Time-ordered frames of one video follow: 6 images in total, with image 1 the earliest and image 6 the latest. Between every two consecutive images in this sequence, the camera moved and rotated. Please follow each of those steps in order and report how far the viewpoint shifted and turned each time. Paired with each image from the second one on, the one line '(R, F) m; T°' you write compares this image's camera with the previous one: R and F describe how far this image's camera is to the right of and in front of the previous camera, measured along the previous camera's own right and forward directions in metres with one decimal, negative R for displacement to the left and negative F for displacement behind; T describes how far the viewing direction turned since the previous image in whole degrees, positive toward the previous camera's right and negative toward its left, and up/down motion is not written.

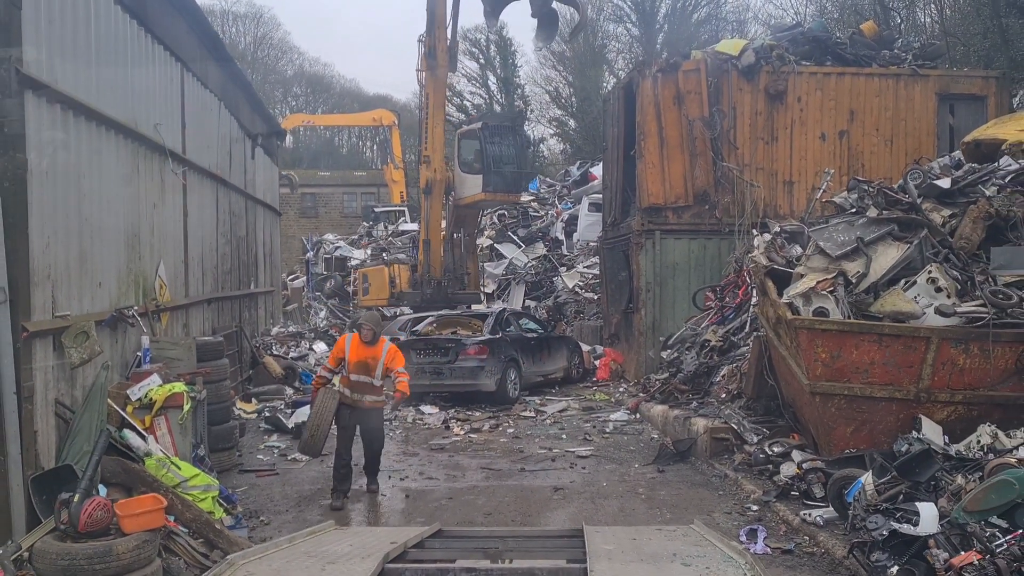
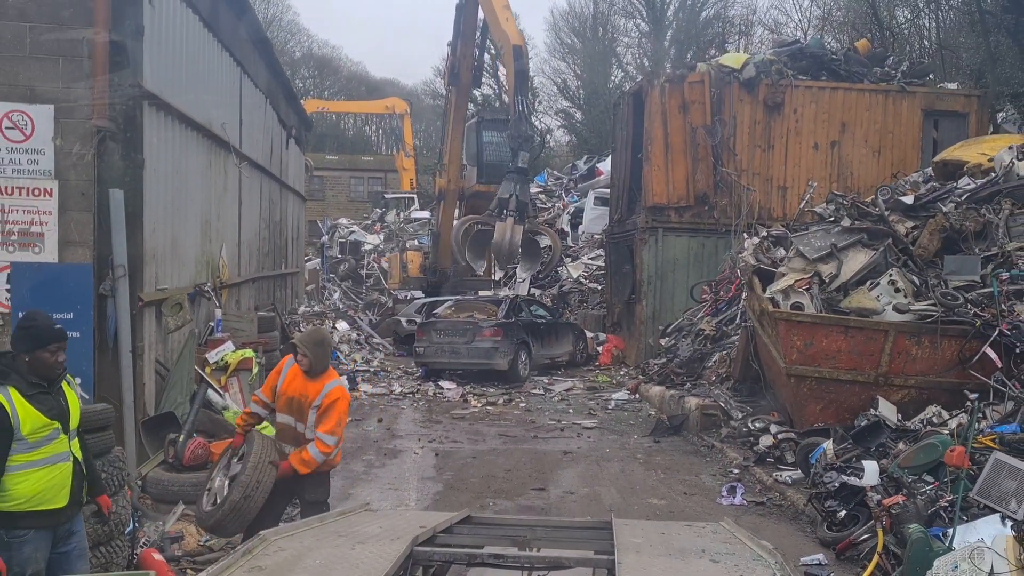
(-0.2, -1.2) m; 0°
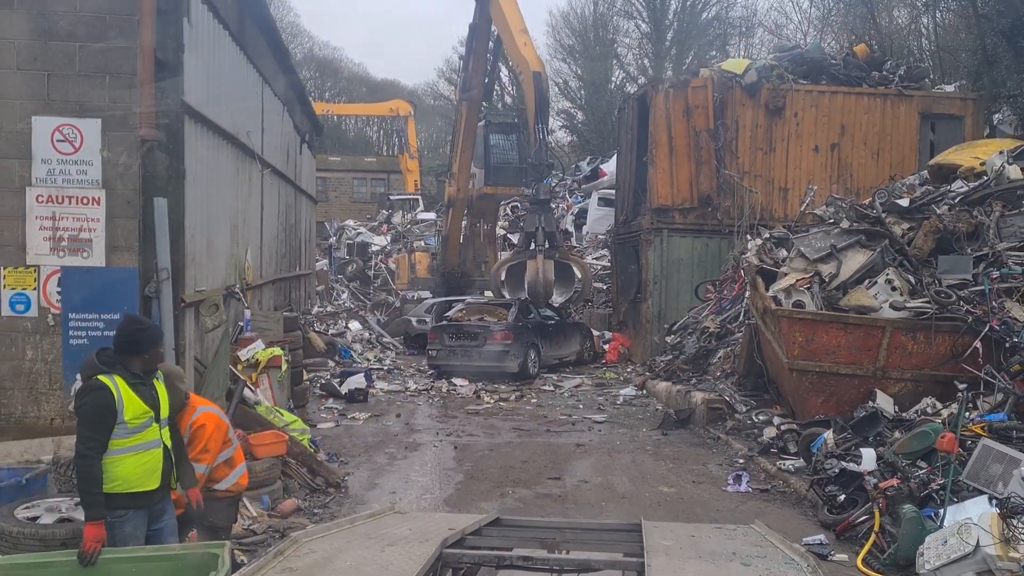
(-0.2, -0.4) m; 0°
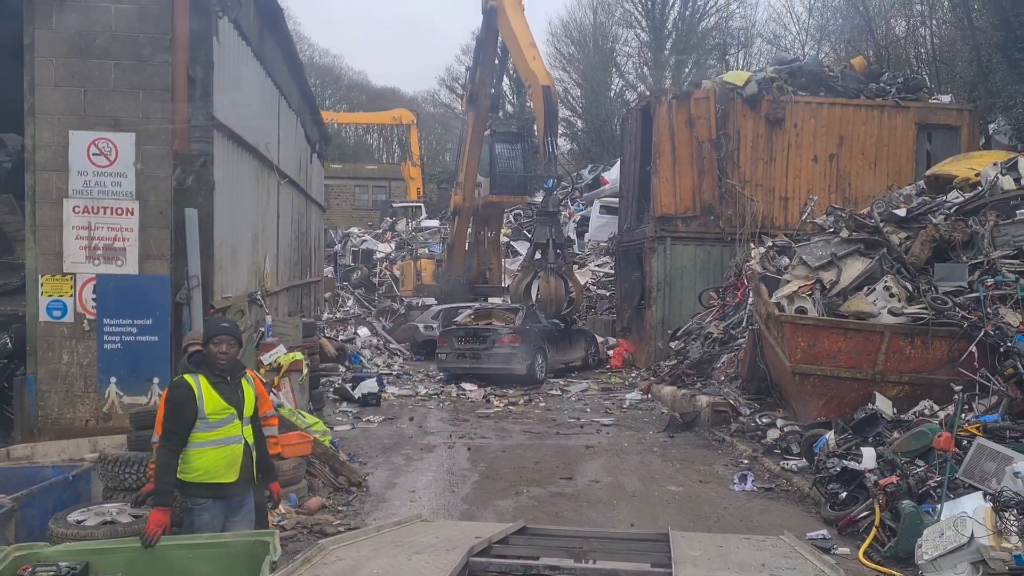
(-0.1, -0.3) m; 0°
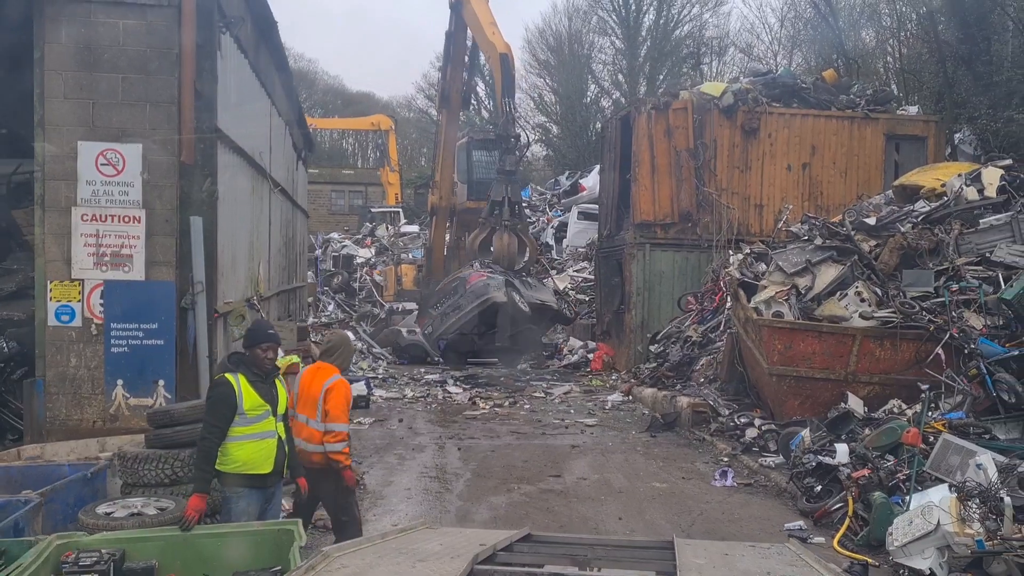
(-0.2, -0.3) m; +2°
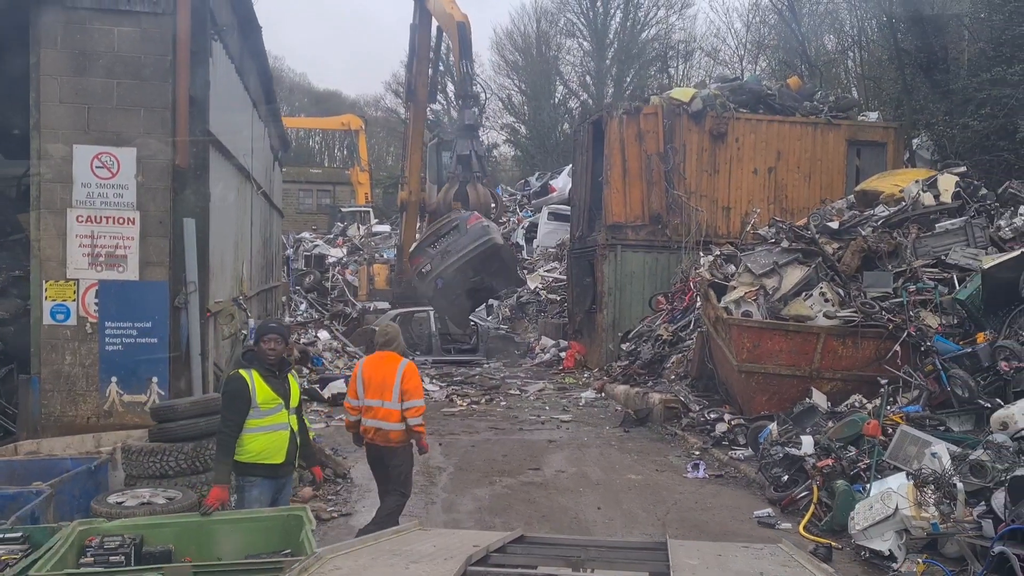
(-0.2, -0.3) m; +2°
